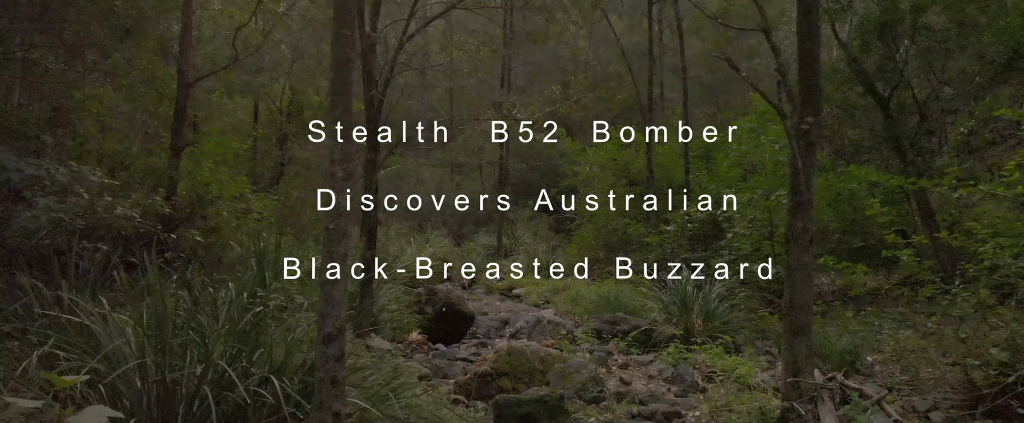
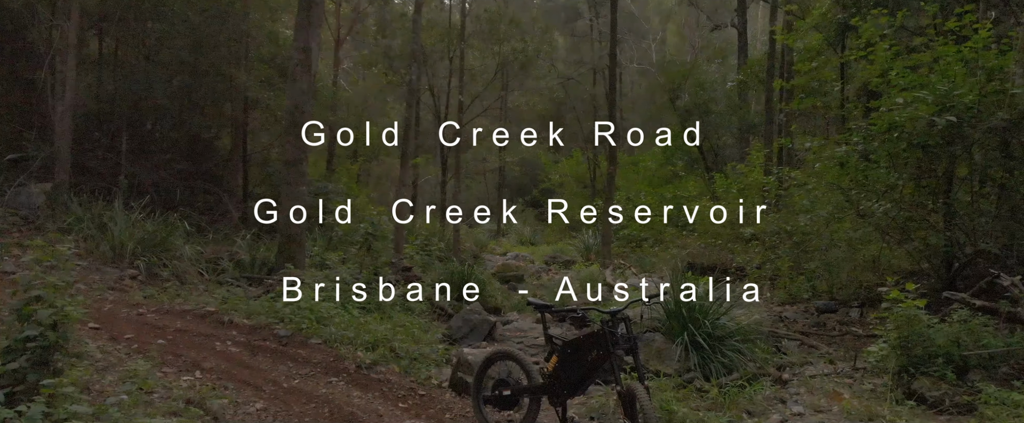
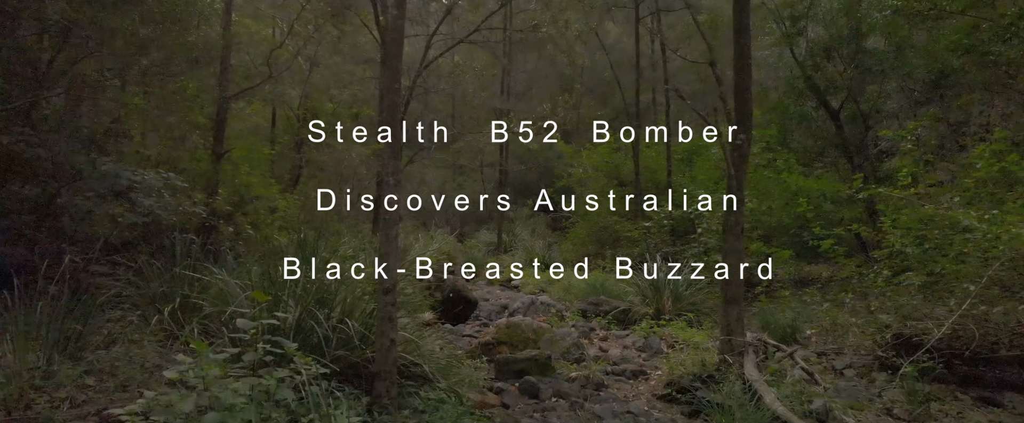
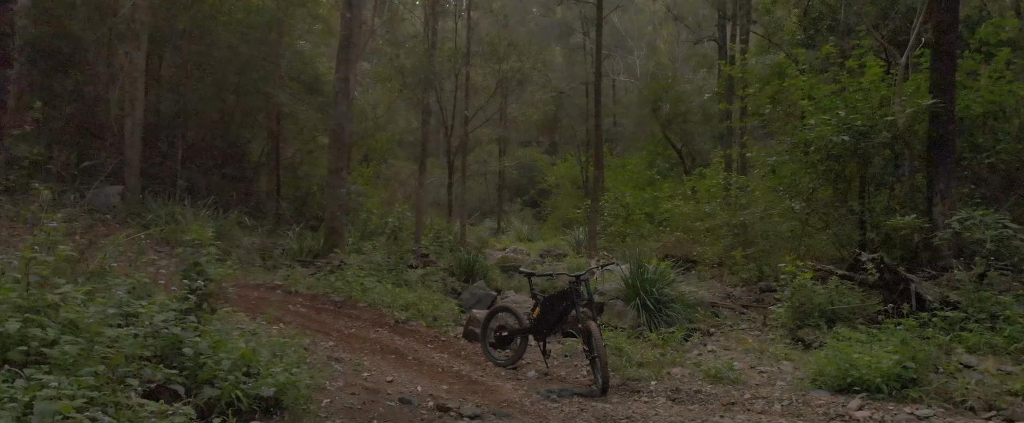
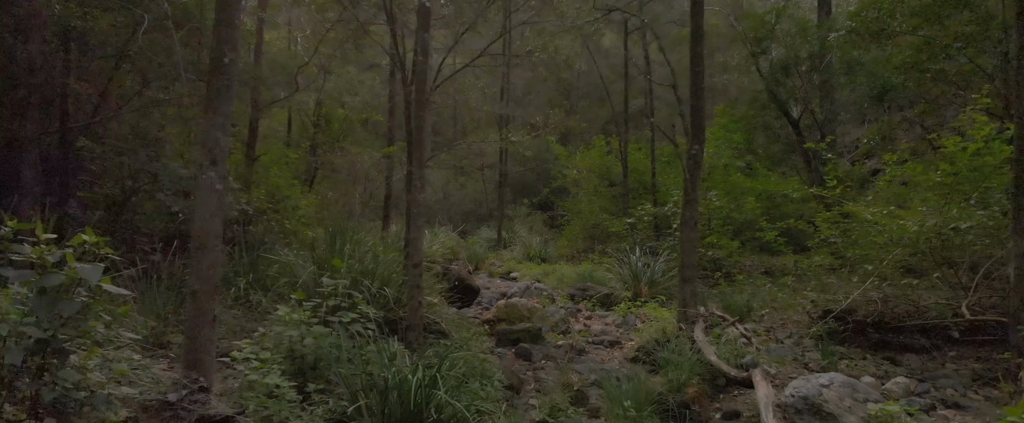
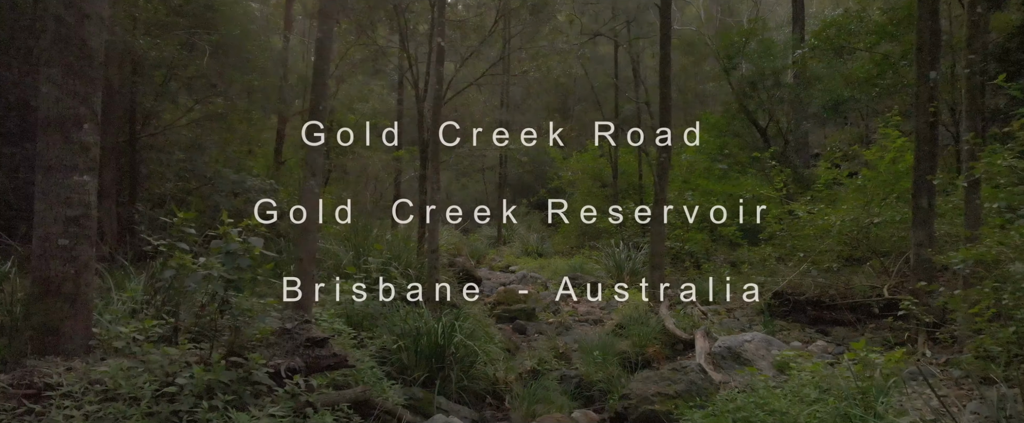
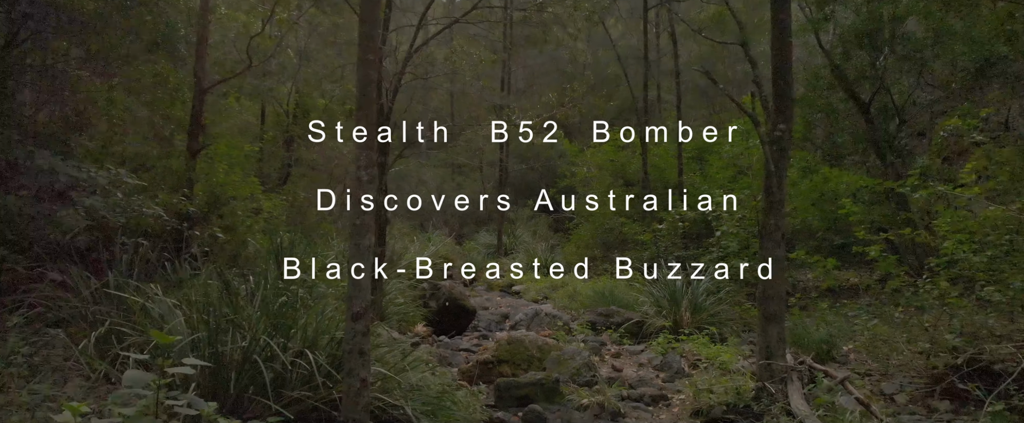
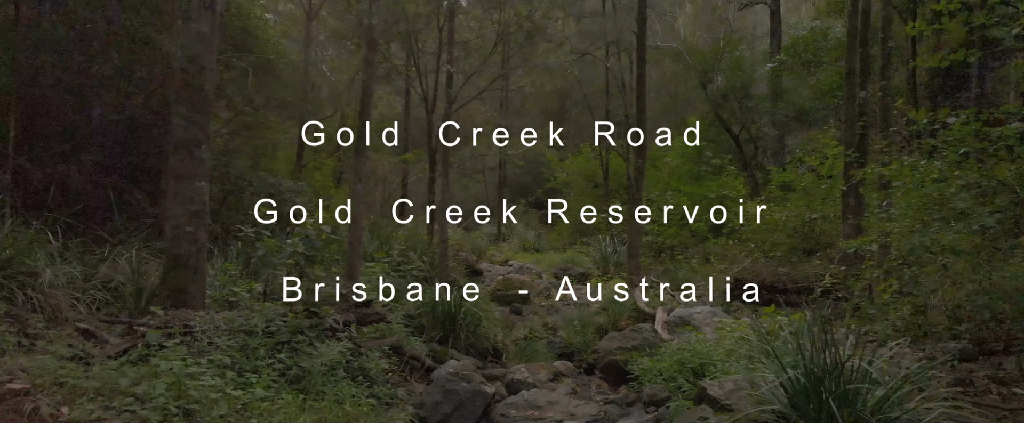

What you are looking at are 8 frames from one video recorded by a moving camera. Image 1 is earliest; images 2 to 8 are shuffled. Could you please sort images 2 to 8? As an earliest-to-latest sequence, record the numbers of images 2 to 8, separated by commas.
7, 3, 5, 6, 8, 2, 4
